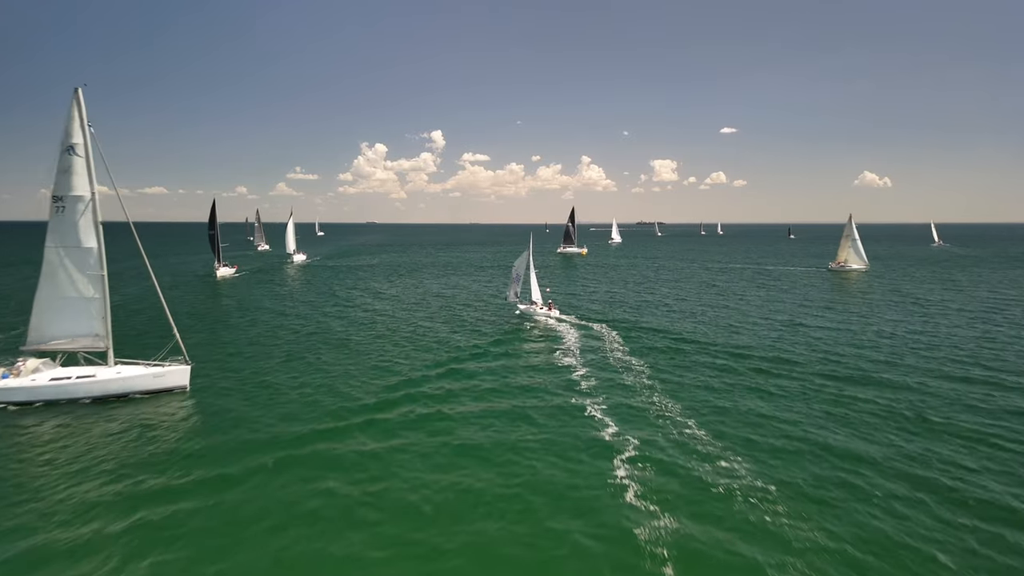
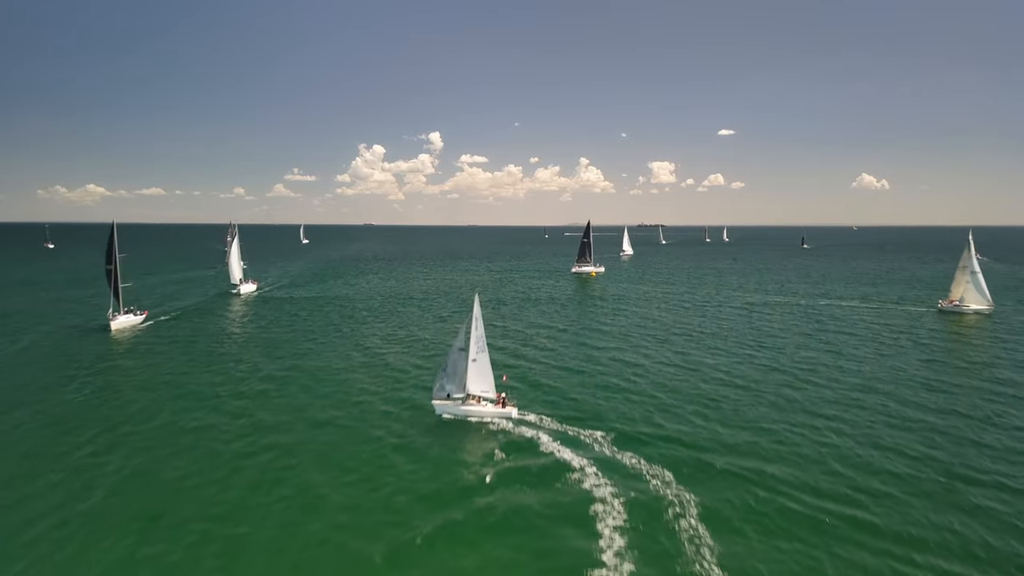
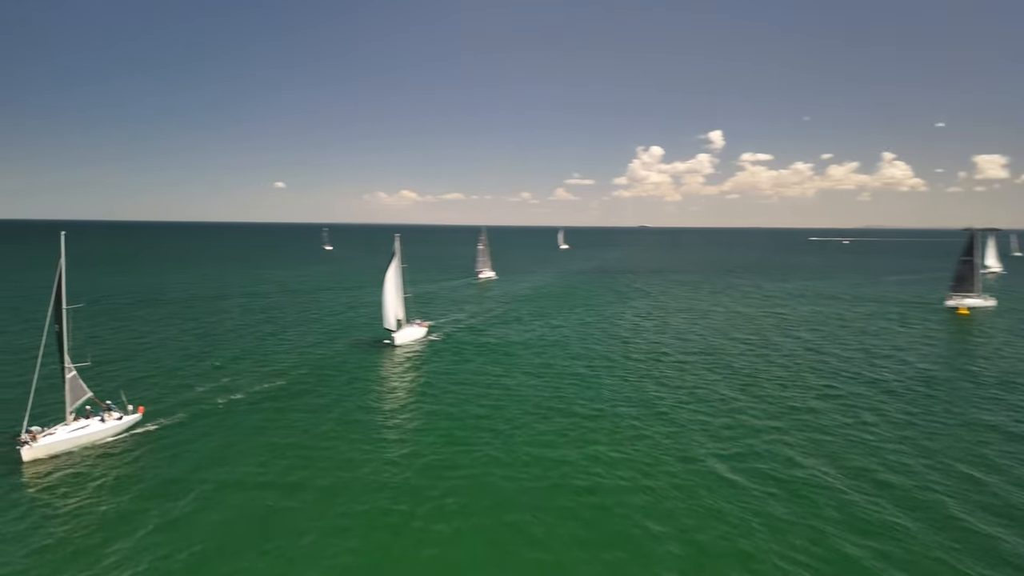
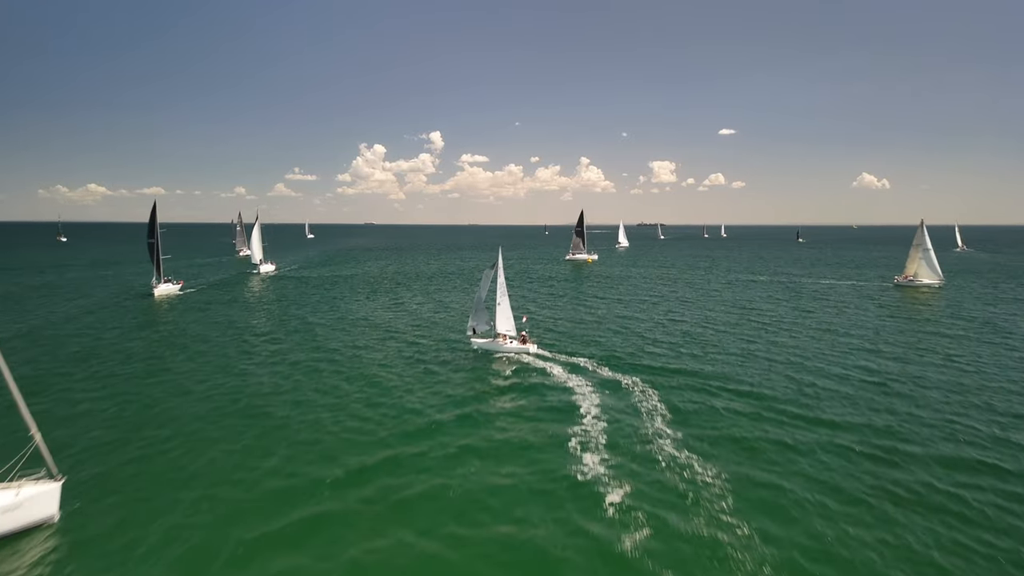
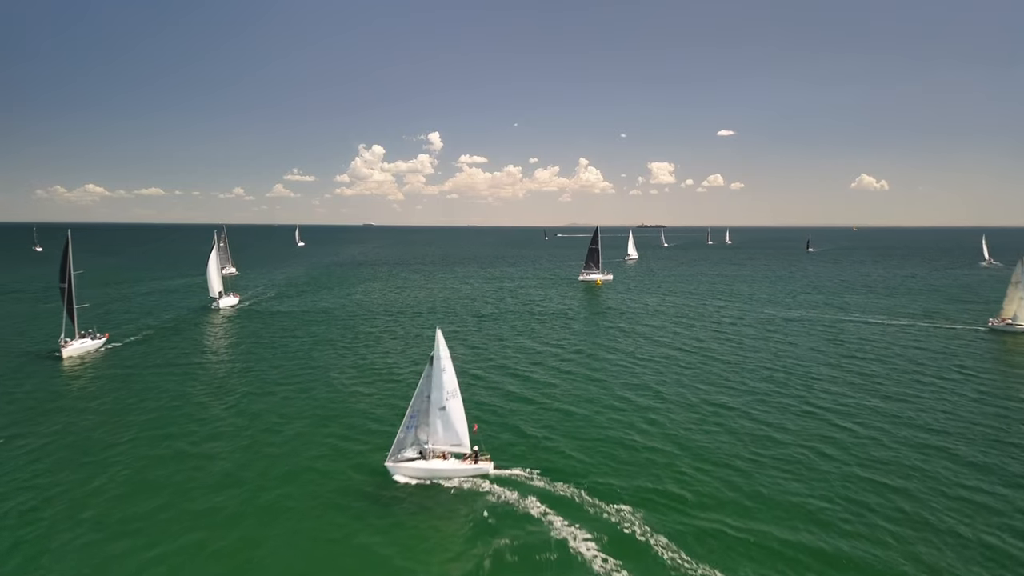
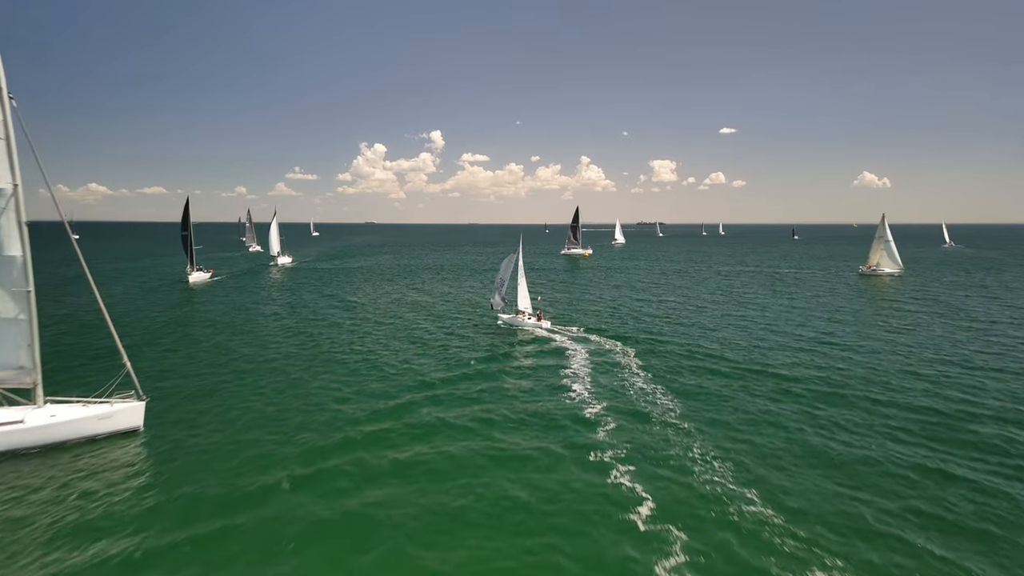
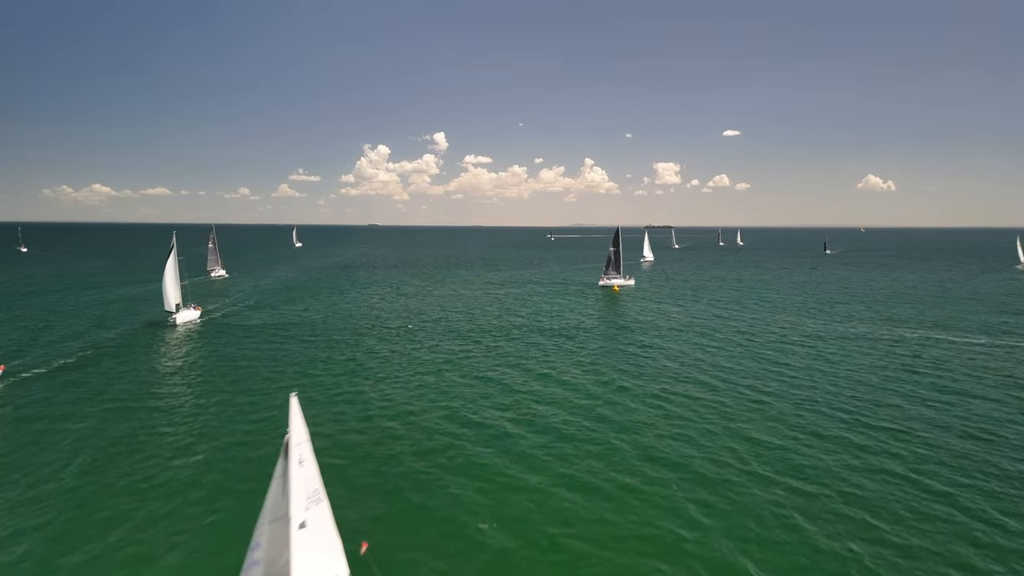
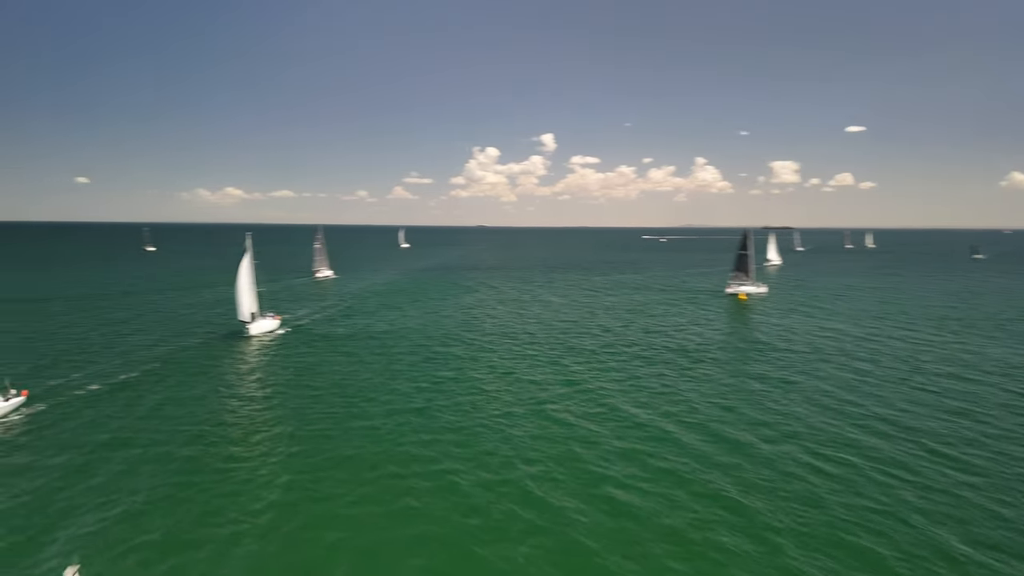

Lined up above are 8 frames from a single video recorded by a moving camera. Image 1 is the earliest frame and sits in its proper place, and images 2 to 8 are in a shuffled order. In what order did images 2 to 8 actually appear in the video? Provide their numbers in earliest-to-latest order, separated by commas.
6, 4, 2, 5, 7, 8, 3
